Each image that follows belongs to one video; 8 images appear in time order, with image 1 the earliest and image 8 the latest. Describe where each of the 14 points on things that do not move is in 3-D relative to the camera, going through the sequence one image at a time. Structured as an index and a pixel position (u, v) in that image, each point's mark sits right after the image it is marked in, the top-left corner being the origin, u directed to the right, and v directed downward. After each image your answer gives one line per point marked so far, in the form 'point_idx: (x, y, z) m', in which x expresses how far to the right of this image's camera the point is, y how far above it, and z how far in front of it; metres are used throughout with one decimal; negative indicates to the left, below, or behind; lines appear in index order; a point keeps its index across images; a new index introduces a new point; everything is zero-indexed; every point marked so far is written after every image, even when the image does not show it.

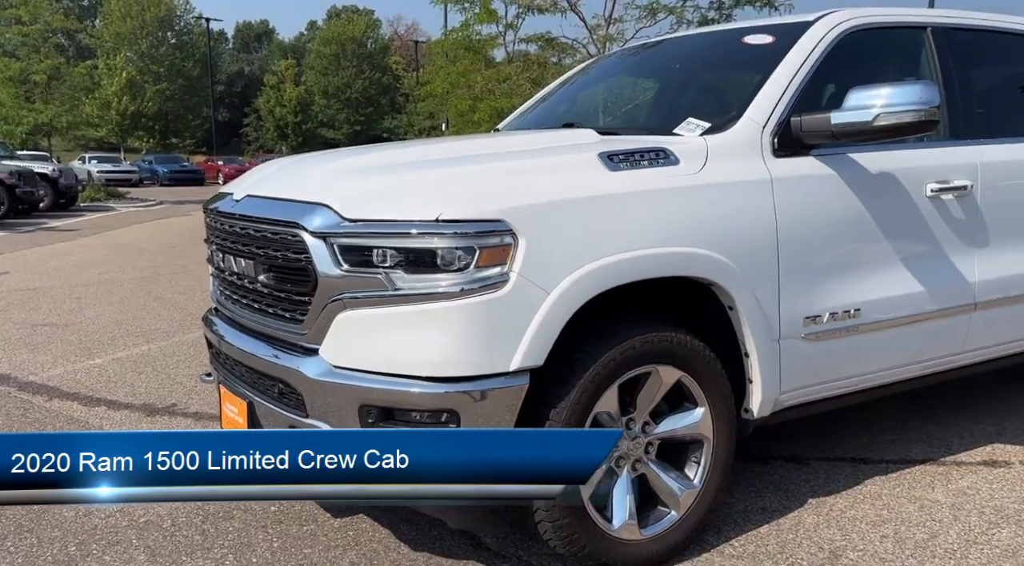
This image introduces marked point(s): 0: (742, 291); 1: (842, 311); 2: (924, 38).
0: (+0.8, 0.0, +2.8) m
1: (+1.3, -0.1, +3.2) m
2: (+1.8, +1.1, +3.8) m
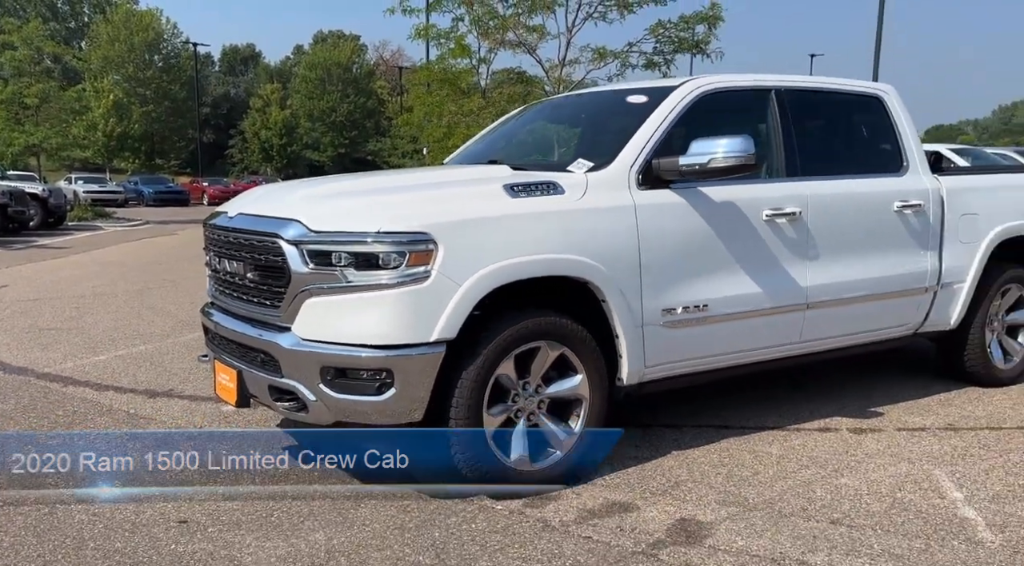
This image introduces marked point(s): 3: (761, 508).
0: (+0.5, 0.0, +3.9) m
1: (+0.9, -0.1, +4.3) m
2: (+1.4, +1.0, +4.9) m
3: (+1.1, -1.0, +3.7) m
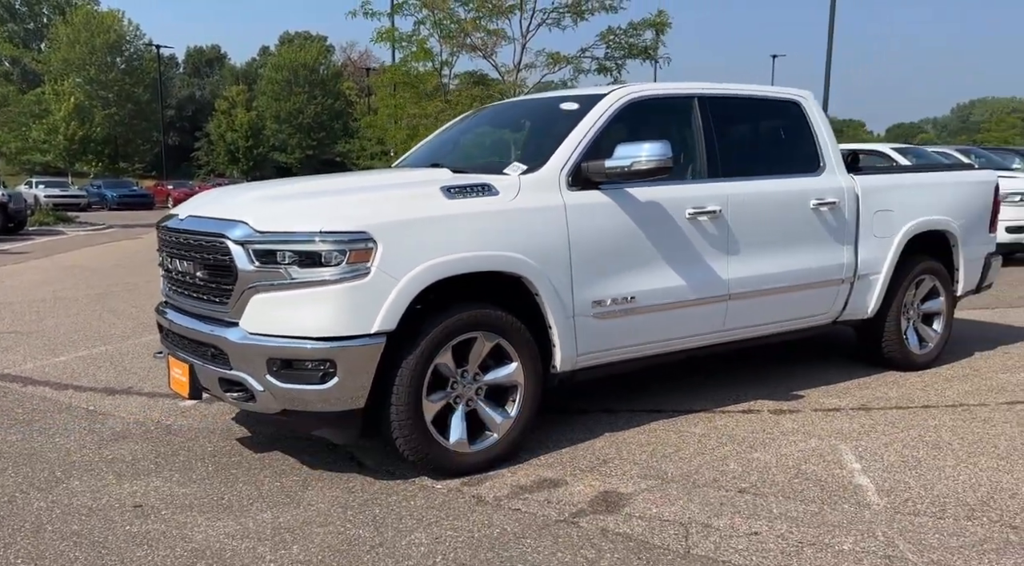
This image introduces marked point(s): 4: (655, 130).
0: (+0.2, 0.0, +4.2) m
1: (+0.6, -0.1, +4.6) m
2: (+1.1, +1.1, +5.2) m
3: (+0.8, -0.9, +4.0) m
4: (+0.8, +0.9, +5.0) m
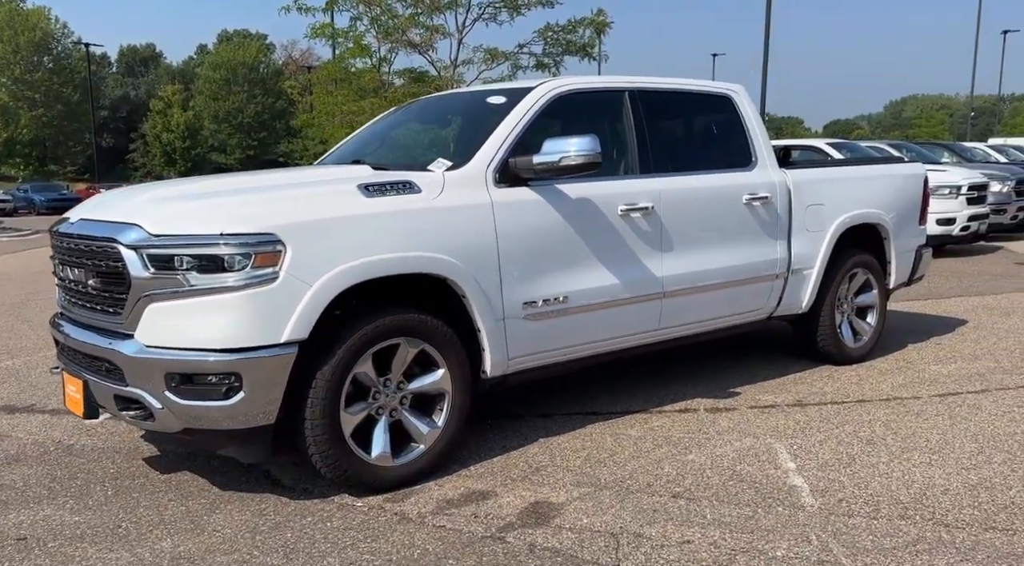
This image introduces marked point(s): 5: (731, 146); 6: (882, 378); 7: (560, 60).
0: (-0.2, 0.0, +4.0) m
1: (+0.2, -0.1, +4.5) m
2: (+0.7, +1.1, +5.1) m
3: (+0.4, -0.9, +3.9) m
4: (+0.4, +0.9, +4.9) m
5: (+1.4, +0.9, +5.6) m
6: (+2.5, -0.7, +5.9) m
7: (+0.6, +2.7, +10.6) m
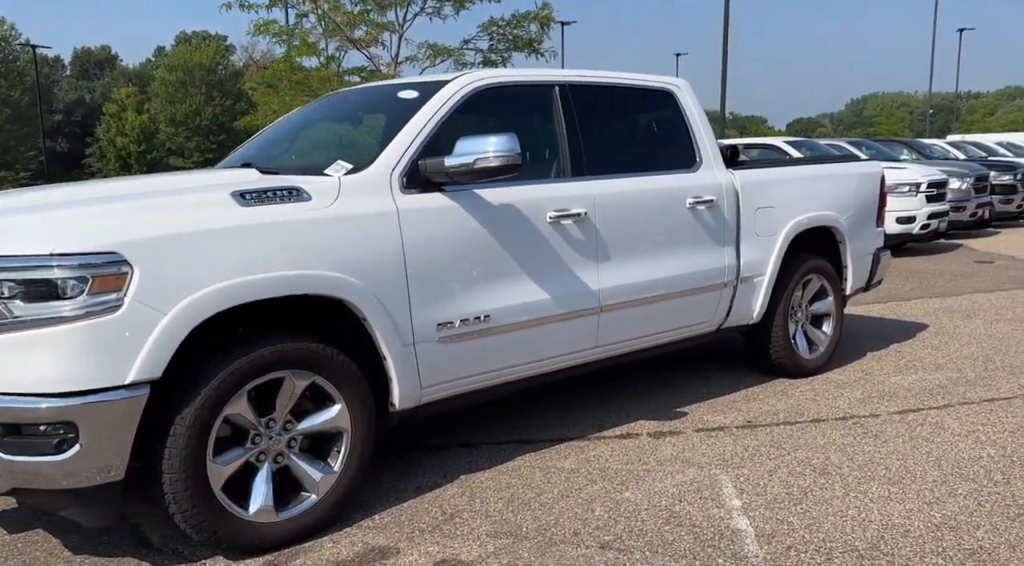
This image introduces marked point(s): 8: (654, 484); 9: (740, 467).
0: (-0.6, -0.1, +3.5) m
1: (-0.2, -0.2, +4.0) m
2: (+0.2, +1.0, +4.7) m
3: (+0.1, -1.0, +3.4) m
4: (0.0, +0.8, +4.4) m
5: (+1.0, +0.8, +5.2) m
6: (+2.1, -0.7, +5.5) m
7: (0.0, +2.7, +10.1) m
8: (+0.6, -0.9, +3.9) m
9: (+1.1, -0.9, +4.1) m
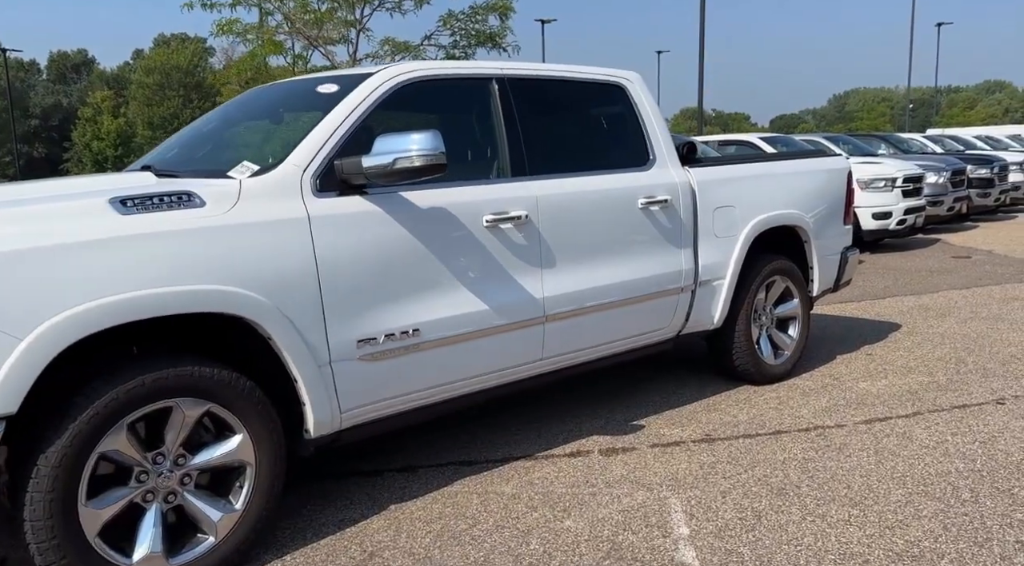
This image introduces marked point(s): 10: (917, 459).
0: (-0.9, -0.1, +3.2) m
1: (-0.5, -0.2, +3.7) m
2: (-0.1, +1.0, +4.4) m
3: (-0.2, -1.0, +3.1) m
4: (-0.3, +0.8, +4.1) m
5: (+0.6, +0.8, +4.9) m
6: (+1.8, -0.7, +5.2) m
7: (-0.5, +2.6, +9.8) m
8: (+0.4, -0.9, +3.6) m
9: (+0.8, -0.9, +3.8) m
10: (+1.9, -0.8, +4.1) m
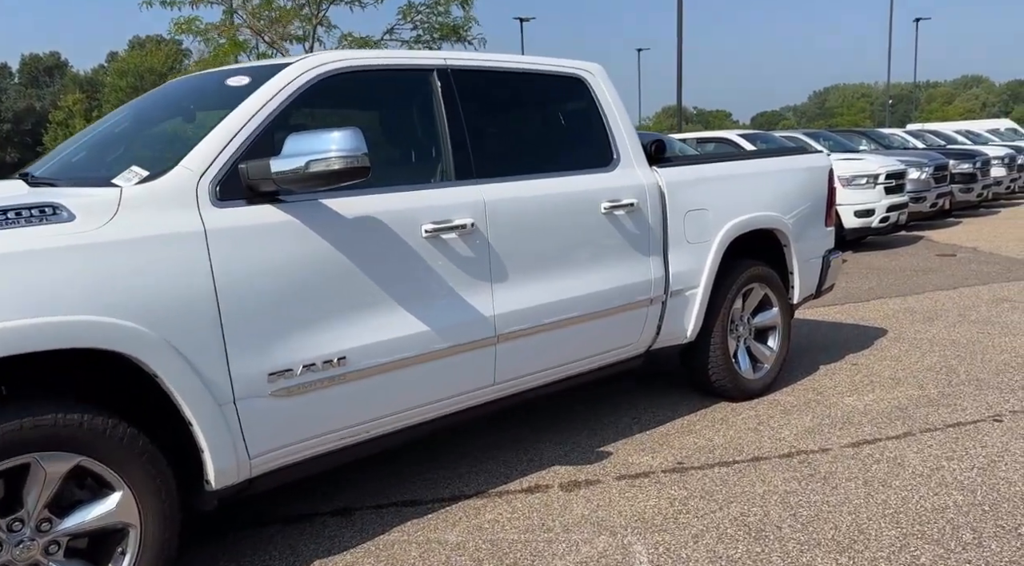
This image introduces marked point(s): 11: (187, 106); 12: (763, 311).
0: (-1.1, -0.2, +2.7) m
1: (-0.7, -0.3, +3.2) m
2: (-0.4, +0.9, +3.9) m
3: (-0.4, -1.1, +2.6) m
4: (-0.6, +0.7, +3.7) m
5: (+0.4, +0.7, +4.5) m
6: (+1.5, -0.8, +4.8) m
7: (-0.8, +2.5, +9.3) m
8: (+0.1, -1.0, +3.2) m
9: (+0.6, -1.0, +3.4) m
10: (+1.7, -0.9, +3.7) m
11: (-1.3, +0.7, +3.5) m
12: (+1.6, -0.2, +5.4) m
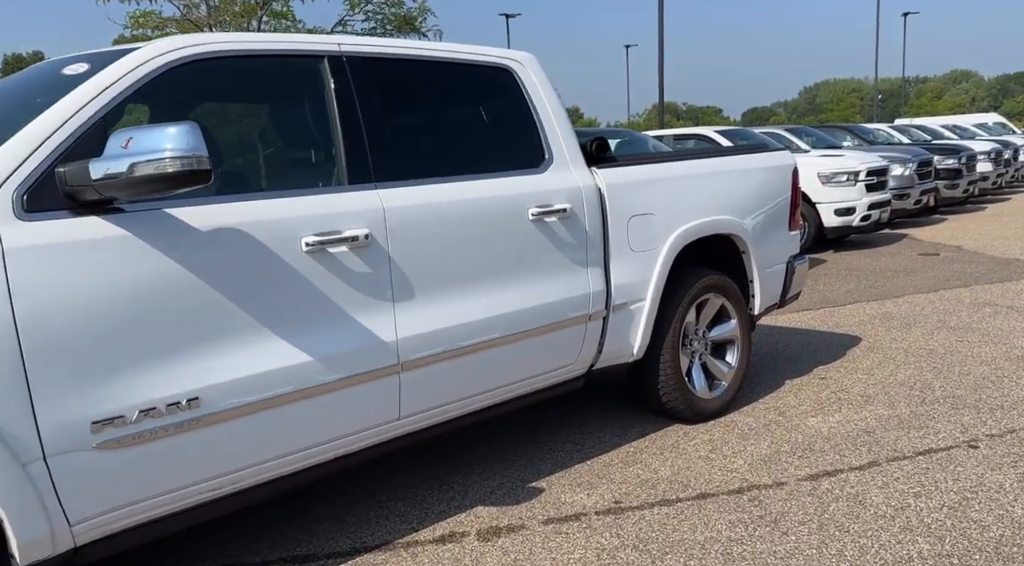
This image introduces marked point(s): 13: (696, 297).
0: (-1.4, -0.3, +2.2) m
1: (-1.1, -0.4, +2.7) m
2: (-0.7, +0.8, +3.4) m
3: (-0.8, -1.2, +2.2) m
4: (-0.9, +0.6, +3.2) m
5: (0.0, +0.7, +4.0) m
6: (+1.1, -0.8, +4.3) m
7: (-1.3, +2.5, +8.8) m
8: (-0.2, -1.1, +2.7) m
9: (+0.2, -1.0, +2.9) m
10: (+1.3, -0.9, +3.2) m
11: (-1.7, +0.6, +3.0) m
12: (+1.2, -0.2, +4.9) m
13: (+1.0, -0.1, +4.7) m
